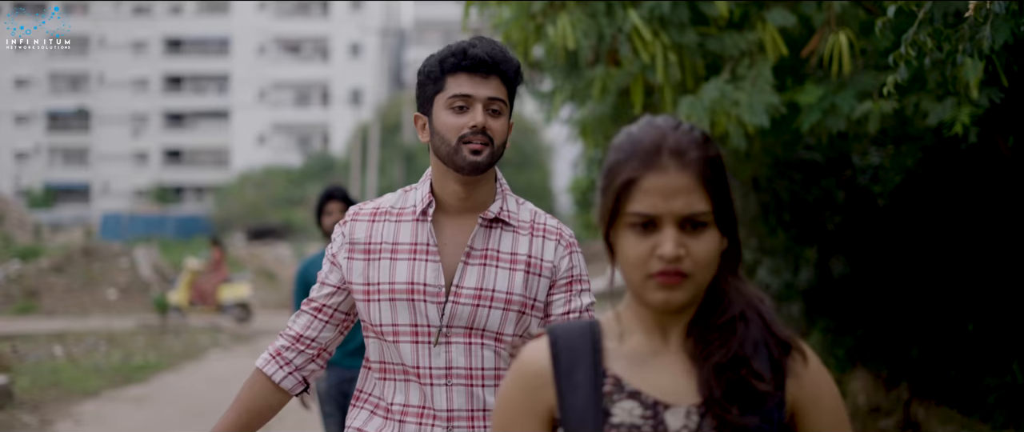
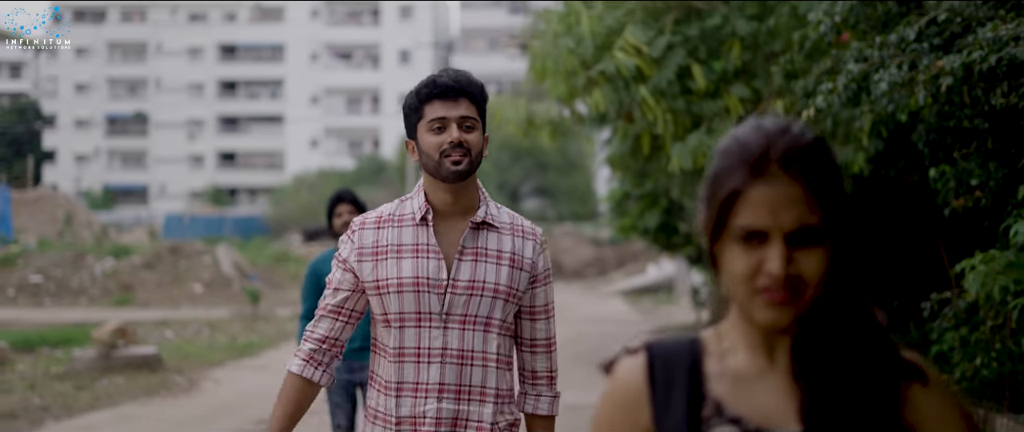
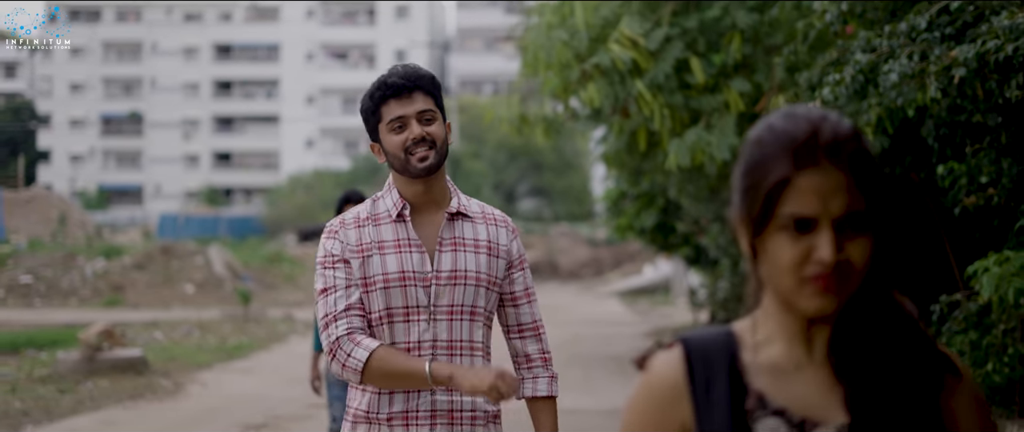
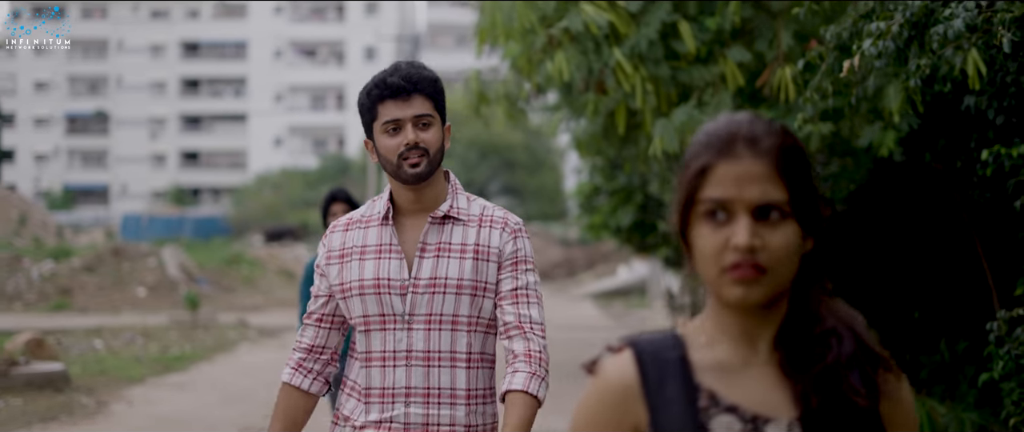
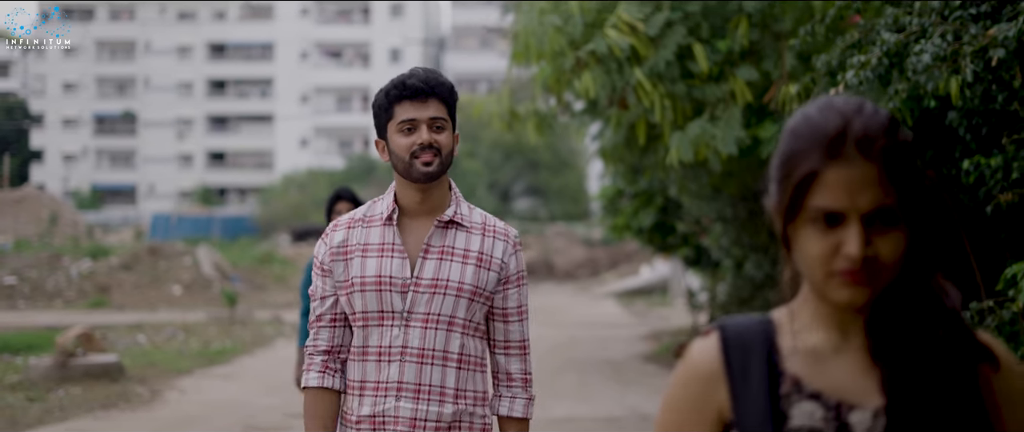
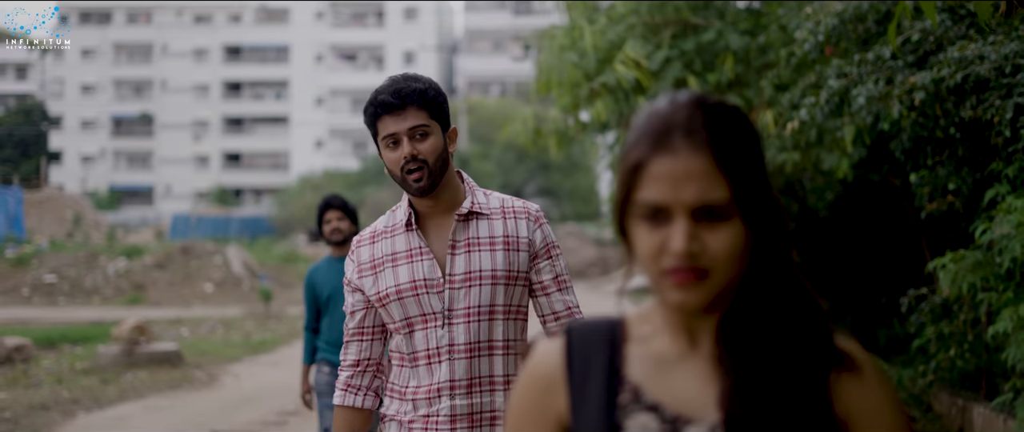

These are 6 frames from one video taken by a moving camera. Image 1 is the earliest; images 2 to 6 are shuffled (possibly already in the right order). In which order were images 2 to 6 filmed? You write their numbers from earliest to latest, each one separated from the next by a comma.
4, 5, 3, 2, 6
